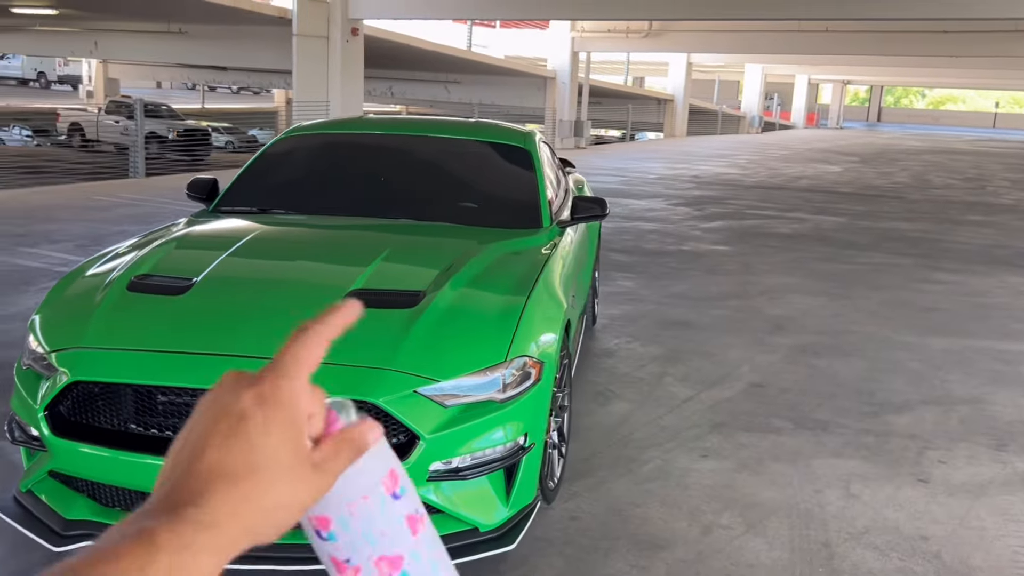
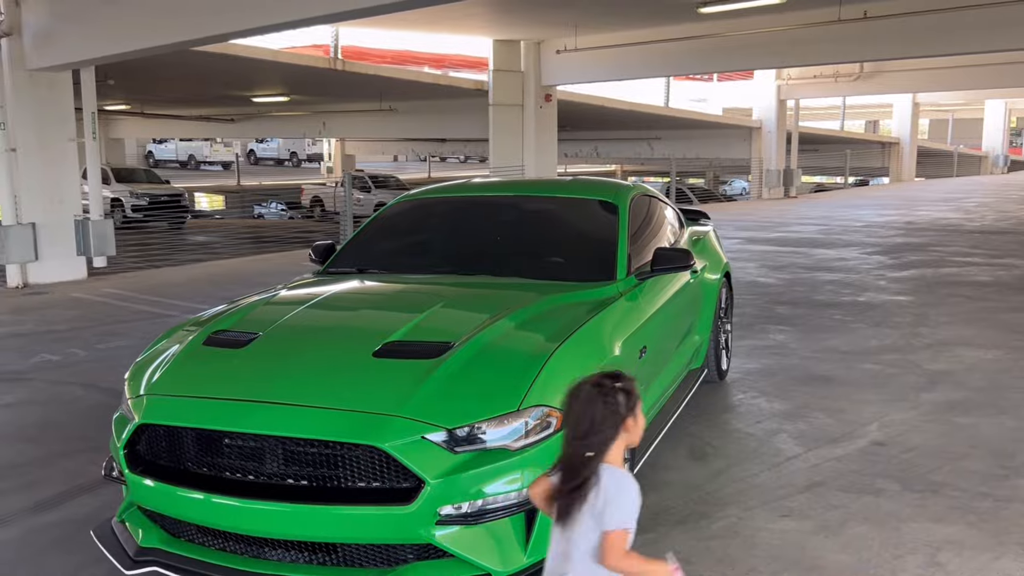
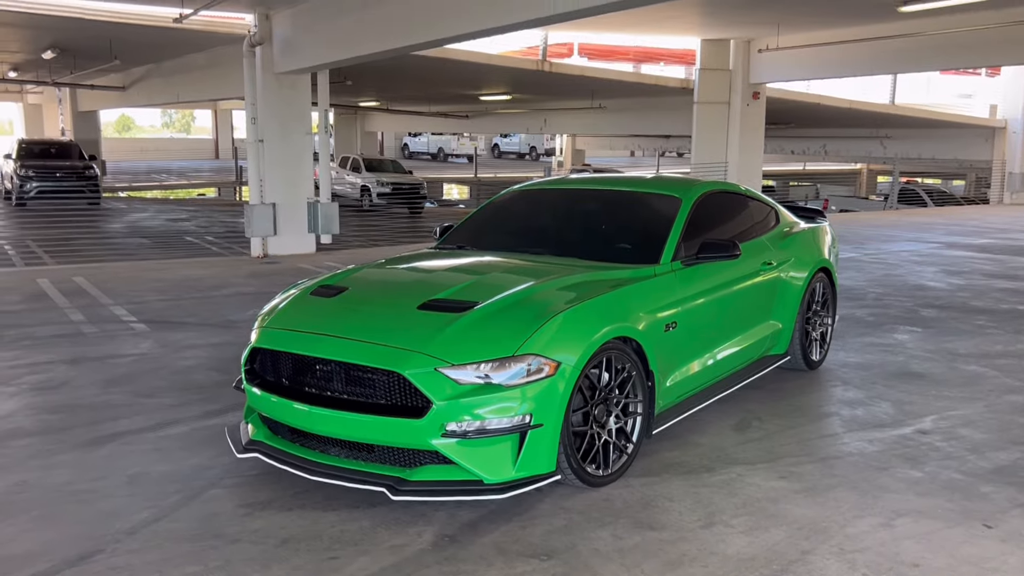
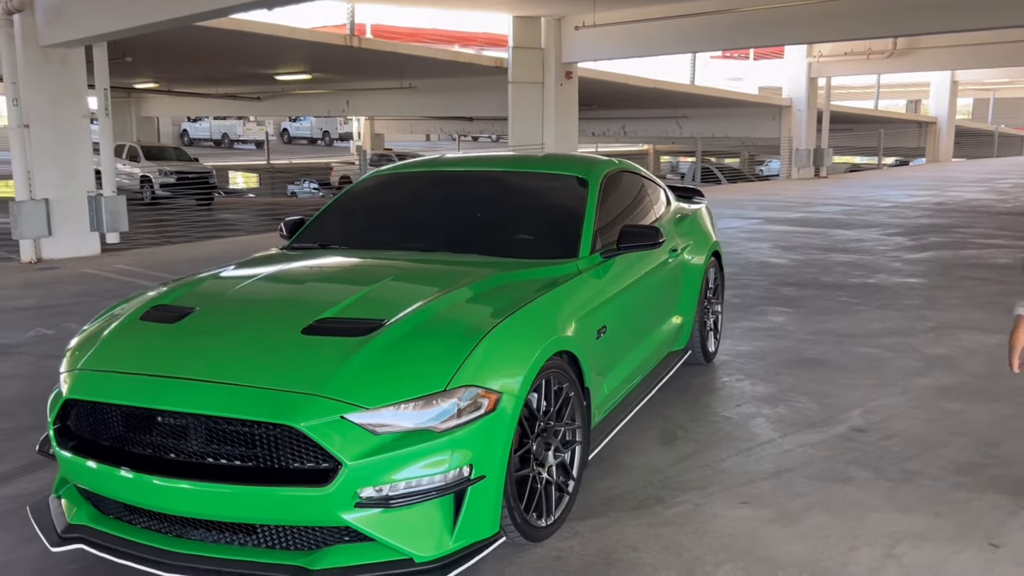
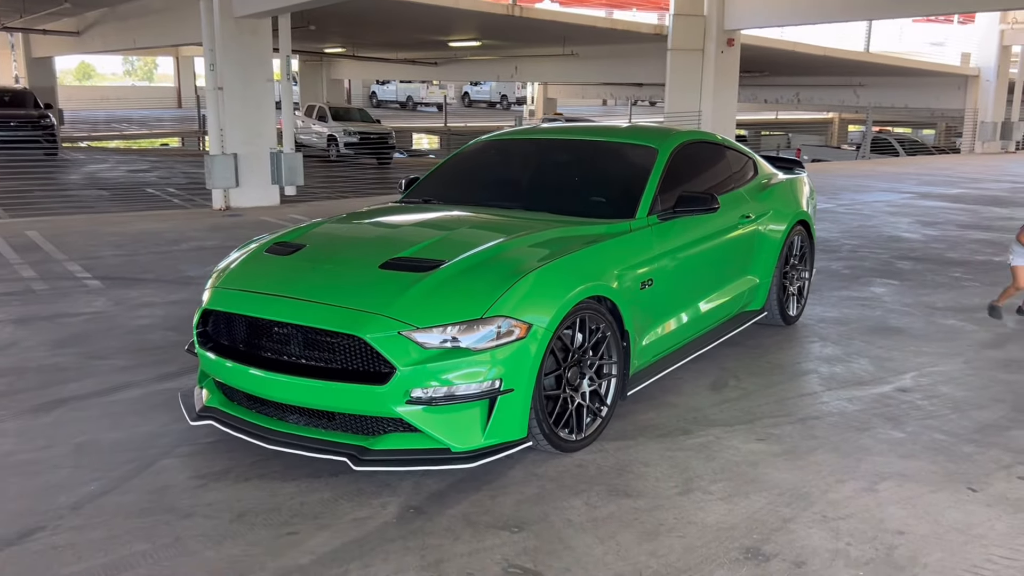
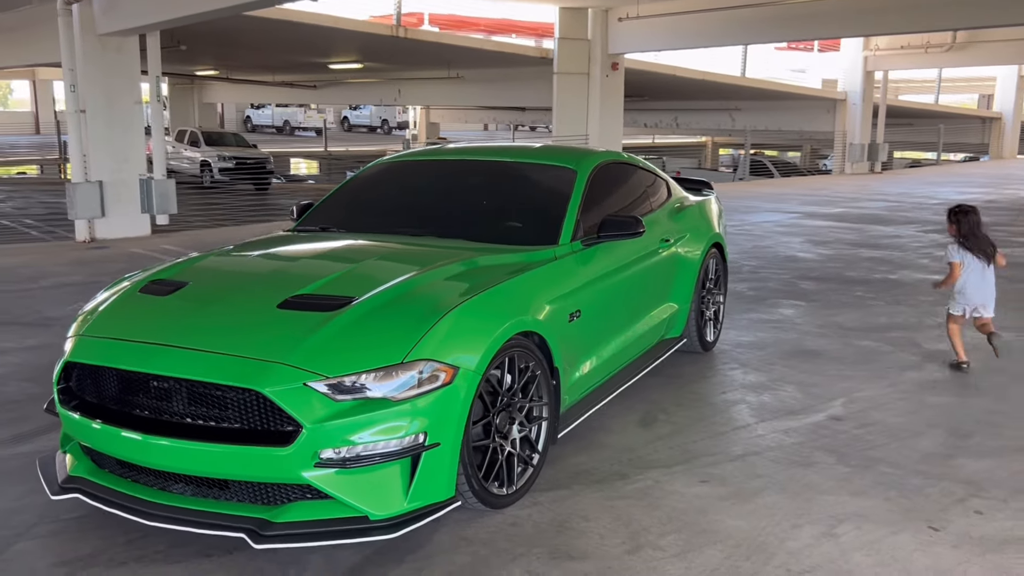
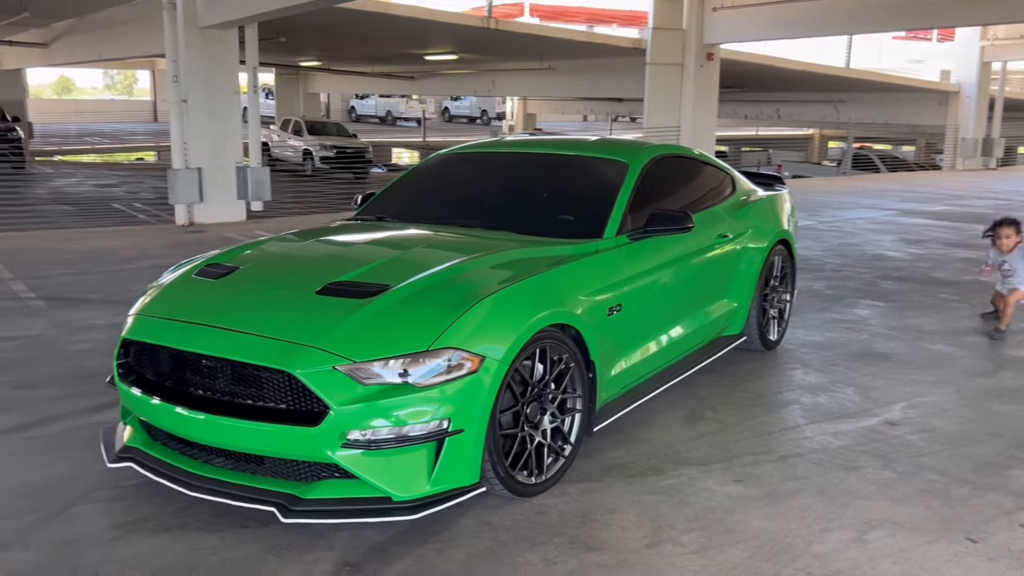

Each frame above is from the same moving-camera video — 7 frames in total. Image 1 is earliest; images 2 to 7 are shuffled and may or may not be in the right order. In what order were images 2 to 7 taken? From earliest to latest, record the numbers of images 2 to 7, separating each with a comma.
2, 4, 6, 7, 5, 3
